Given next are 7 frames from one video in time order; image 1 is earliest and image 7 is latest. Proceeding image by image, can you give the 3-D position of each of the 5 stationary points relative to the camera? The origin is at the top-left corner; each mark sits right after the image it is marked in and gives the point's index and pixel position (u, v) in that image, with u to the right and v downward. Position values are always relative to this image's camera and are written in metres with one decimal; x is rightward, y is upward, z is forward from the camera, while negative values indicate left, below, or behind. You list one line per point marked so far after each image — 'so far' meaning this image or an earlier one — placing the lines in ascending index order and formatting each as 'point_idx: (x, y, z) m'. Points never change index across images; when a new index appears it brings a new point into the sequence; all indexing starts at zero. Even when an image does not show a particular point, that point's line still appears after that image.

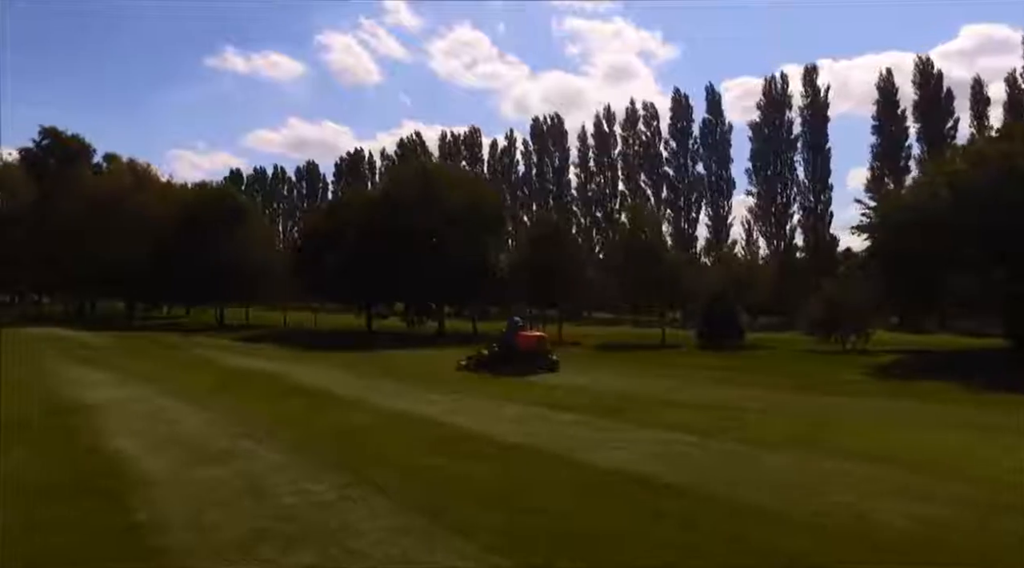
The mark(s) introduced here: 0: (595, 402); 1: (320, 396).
0: (+1.9, -2.5, +17.0) m
1: (-3.9, -2.4, +17.1) m
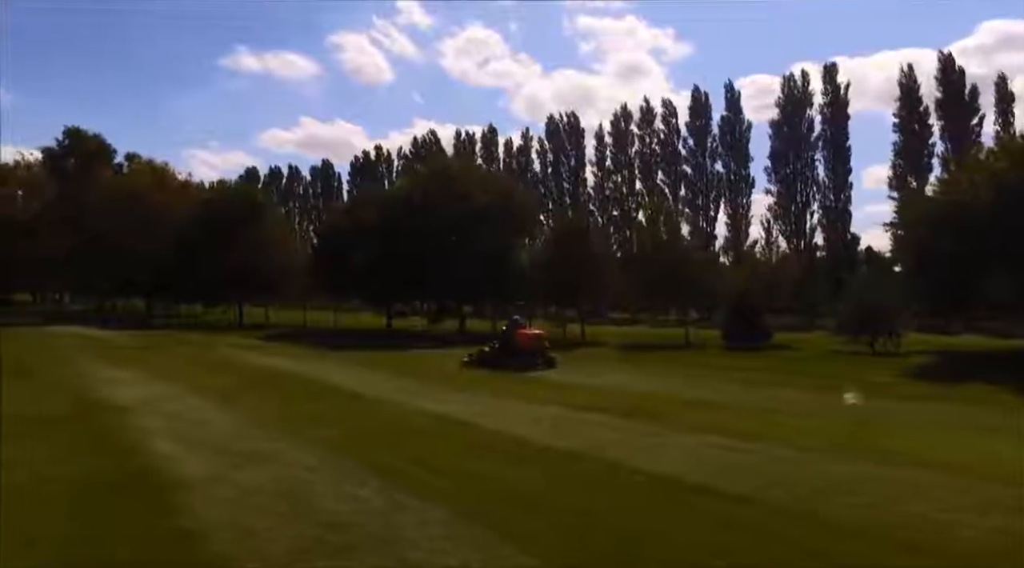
0: (+2.4, -2.5, +16.9) m
1: (-3.3, -2.4, +17.0) m
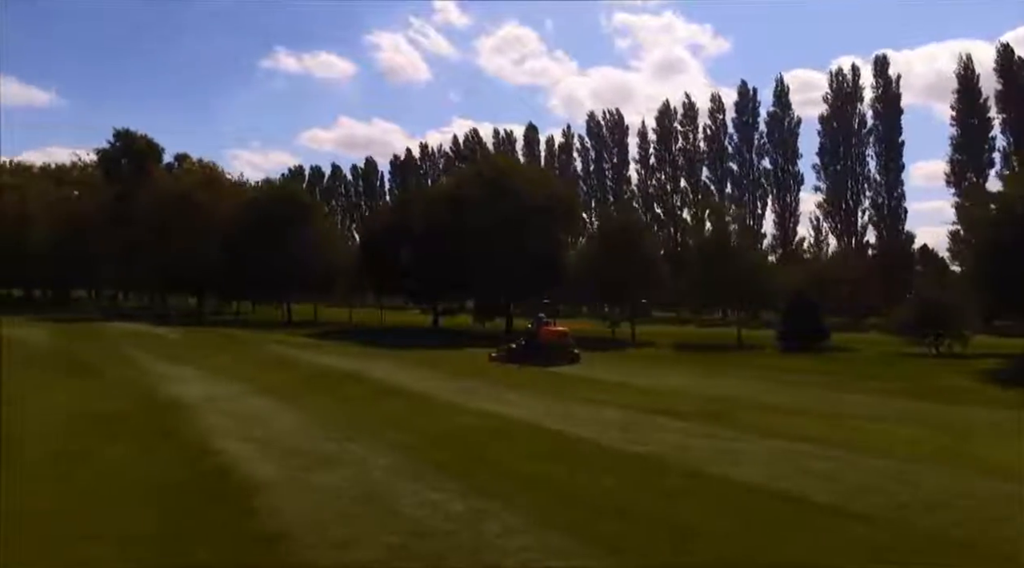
0: (+3.5, -2.5, +16.6) m
1: (-2.2, -2.3, +17.0) m
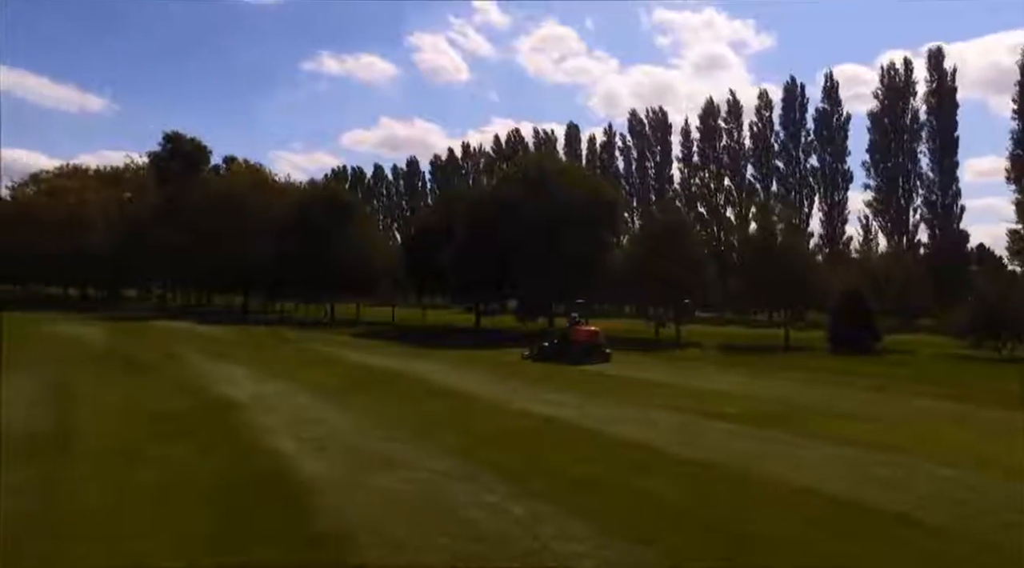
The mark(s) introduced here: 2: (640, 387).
0: (+4.4, -2.5, +16.3) m
1: (-1.3, -2.3, +17.0) m
2: (+3.1, -2.5, +19.8) m
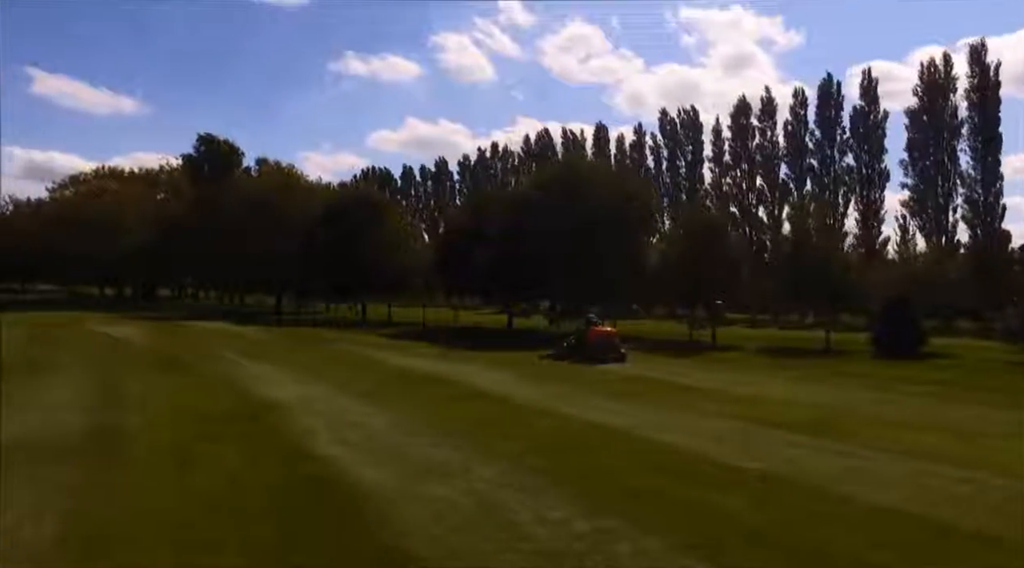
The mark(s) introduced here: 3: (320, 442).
0: (+5.2, -2.5, +16.0) m
1: (-0.4, -2.4, +16.8) m
2: (+4.0, -2.6, +19.6) m
3: (-2.9, -2.4, +12.4) m
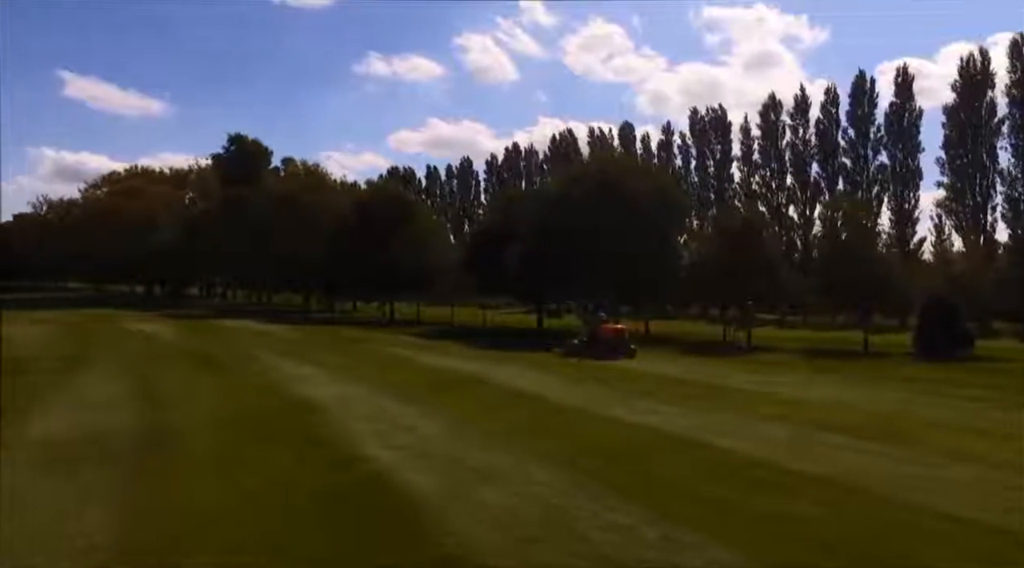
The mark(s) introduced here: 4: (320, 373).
0: (+6.0, -2.5, +15.5) m
1: (+0.3, -2.4, +16.6) m
2: (+4.8, -2.5, +19.2) m
3: (-2.3, -2.4, +12.2) m
4: (-4.6, -2.1, +19.8) m
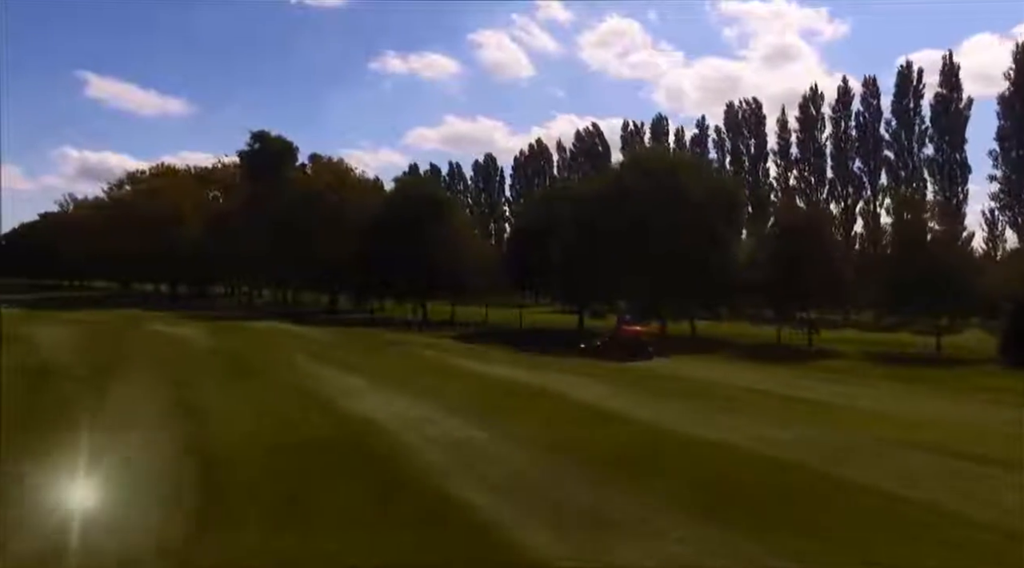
0: (+7.1, -2.6, +14.0) m
1: (+1.5, -2.4, +15.2) m
2: (+6.0, -2.6, +17.7) m
3: (-1.1, -2.5, +10.9) m
4: (-3.4, -2.2, +18.5) m
